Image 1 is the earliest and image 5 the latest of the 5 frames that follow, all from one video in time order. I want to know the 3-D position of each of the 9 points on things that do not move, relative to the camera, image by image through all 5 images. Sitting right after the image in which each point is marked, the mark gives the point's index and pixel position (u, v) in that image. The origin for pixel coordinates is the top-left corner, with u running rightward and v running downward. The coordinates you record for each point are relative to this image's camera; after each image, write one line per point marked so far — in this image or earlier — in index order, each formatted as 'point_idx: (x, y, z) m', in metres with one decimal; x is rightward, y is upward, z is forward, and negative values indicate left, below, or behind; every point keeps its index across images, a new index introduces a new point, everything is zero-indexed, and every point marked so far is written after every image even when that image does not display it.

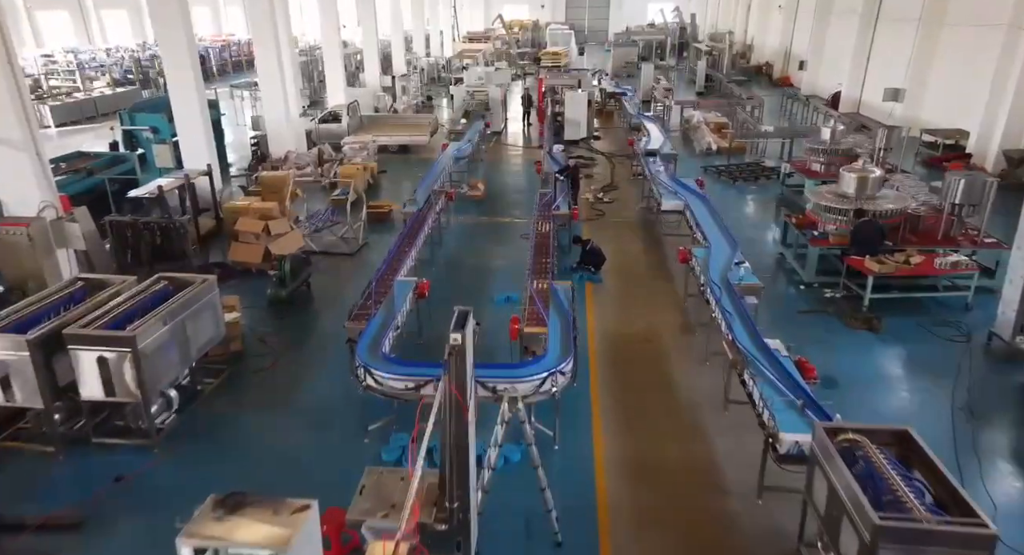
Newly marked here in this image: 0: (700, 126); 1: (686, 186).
0: (+4.2, +3.4, +14.4) m
1: (+2.4, +1.3, +9.1) m
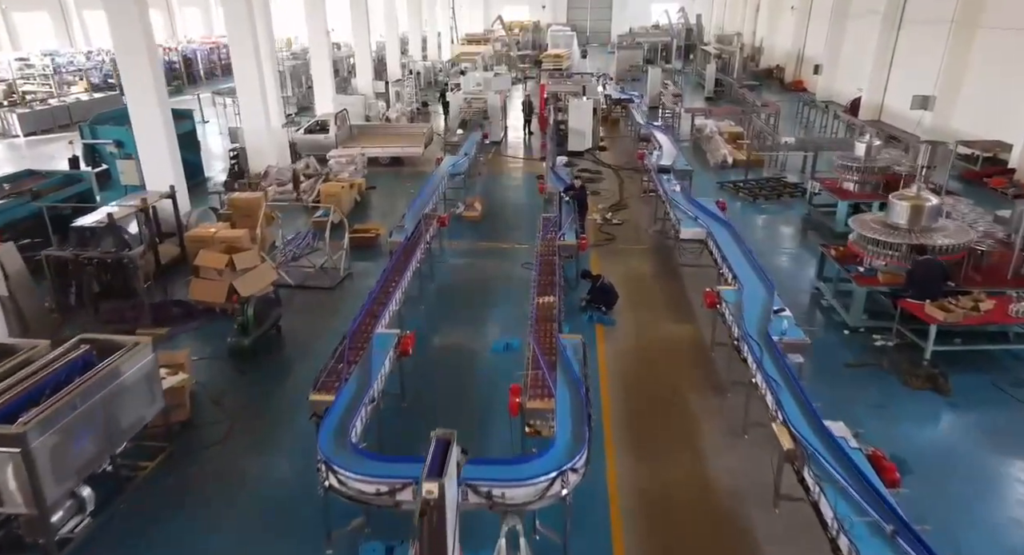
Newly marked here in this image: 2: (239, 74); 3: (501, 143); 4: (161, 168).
0: (+4.2, +2.9, +13.5) m
1: (+2.4, +0.9, +8.1) m
2: (-4.6, +3.4, +10.8) m
3: (-0.3, +3.1, +14.9) m
4: (-4.5, +1.4, +8.3) m
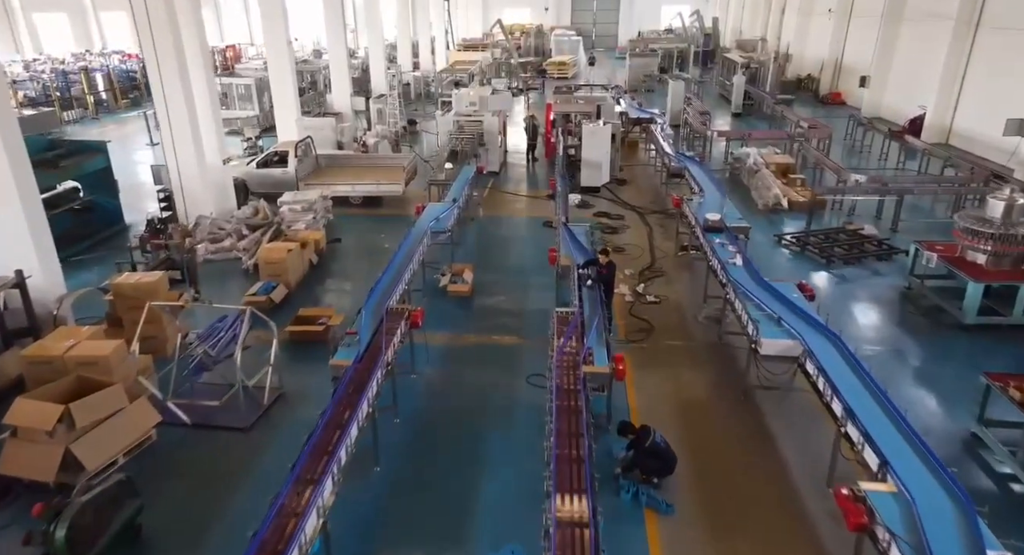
0: (+4.2, +1.9, +11.1) m
1: (+2.4, -0.2, +5.7) m
2: (-4.6, +2.3, +8.4) m
3: (-0.3, +2.0, +12.5) m
4: (-4.5, +0.4, +5.9) m
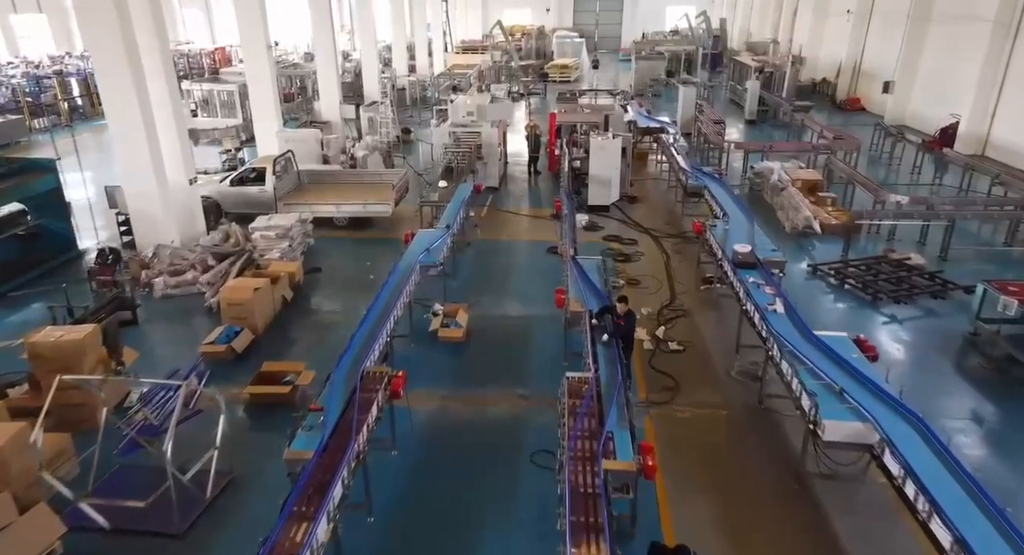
0: (+4.2, +1.4, +10.1) m
1: (+2.4, -0.6, +4.7) m
2: (-4.6, +1.9, +7.4) m
3: (-0.3, +1.6, +11.5) m
4: (-4.5, -0.1, +4.9) m
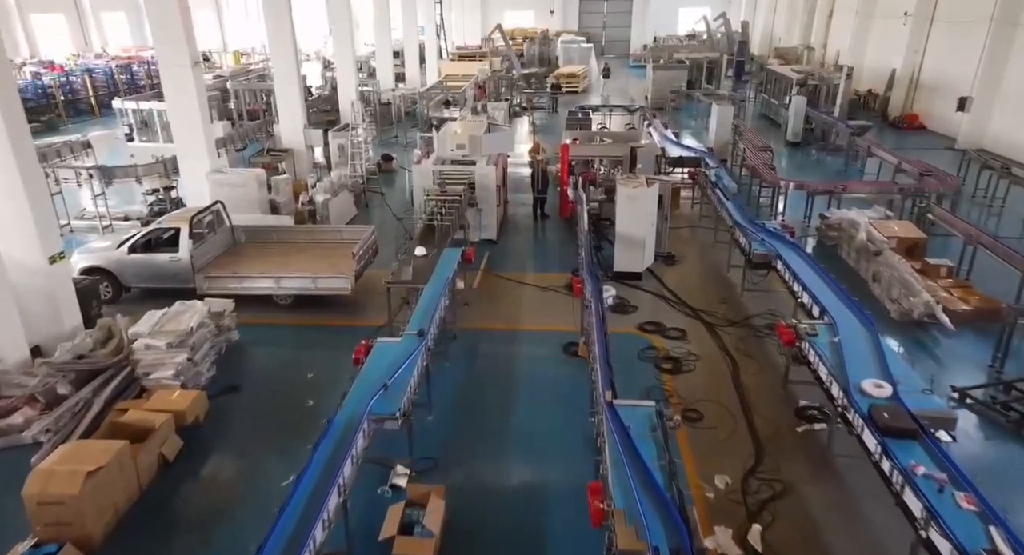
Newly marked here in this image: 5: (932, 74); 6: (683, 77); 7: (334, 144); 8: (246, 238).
0: (+4.3, +0.3, +7.5) m
1: (+2.4, -1.7, +2.1) m
2: (-4.5, +0.8, +4.9) m
3: (-0.2, +0.5, +8.9) m
4: (-4.5, -1.1, +2.3) m
5: (+9.6, +4.6, +14.8) m
6: (+5.0, +5.9, +18.8) m
7: (-3.2, +2.4, +11.6) m
8: (-3.3, +0.5, +7.9) m
